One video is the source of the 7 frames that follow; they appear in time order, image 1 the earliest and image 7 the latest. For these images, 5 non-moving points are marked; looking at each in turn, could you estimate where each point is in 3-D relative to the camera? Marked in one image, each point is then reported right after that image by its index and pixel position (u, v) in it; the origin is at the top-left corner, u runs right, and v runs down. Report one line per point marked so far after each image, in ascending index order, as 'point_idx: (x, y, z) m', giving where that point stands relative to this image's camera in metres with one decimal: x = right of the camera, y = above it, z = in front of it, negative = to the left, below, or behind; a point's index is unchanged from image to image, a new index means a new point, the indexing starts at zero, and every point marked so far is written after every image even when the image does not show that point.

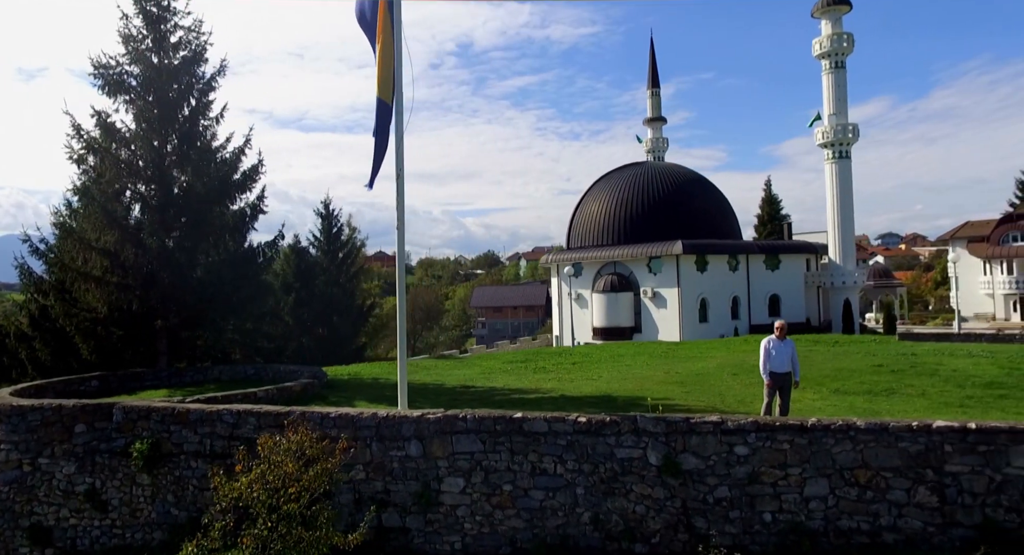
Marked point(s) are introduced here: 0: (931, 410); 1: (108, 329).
0: (+5.9, -1.9, +11.5) m
1: (-9.2, -1.2, +18.6) m
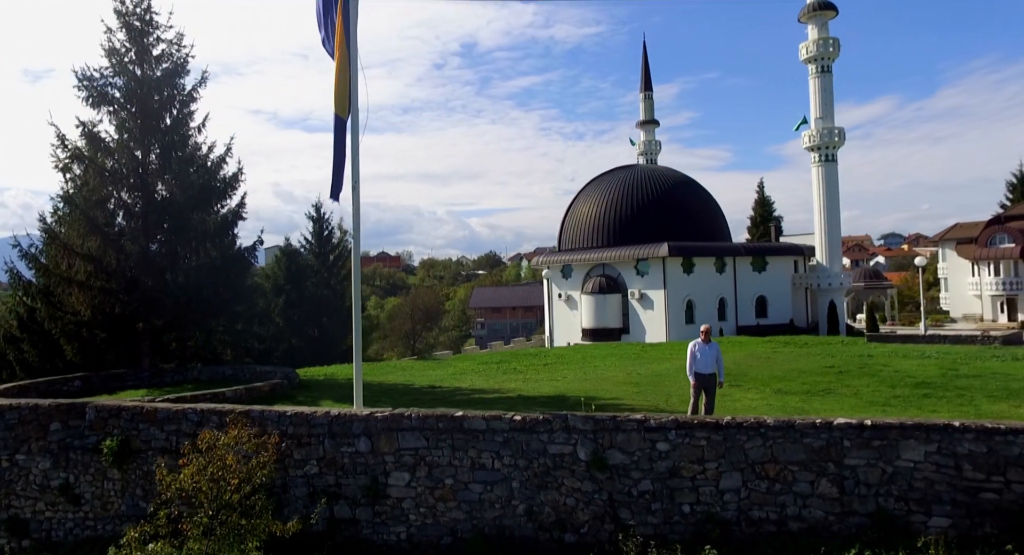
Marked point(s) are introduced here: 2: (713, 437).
0: (+5.2, -1.9, +12.2) m
1: (-9.9, -1.3, +19.3) m
2: (+2.4, -1.9, +9.6) m
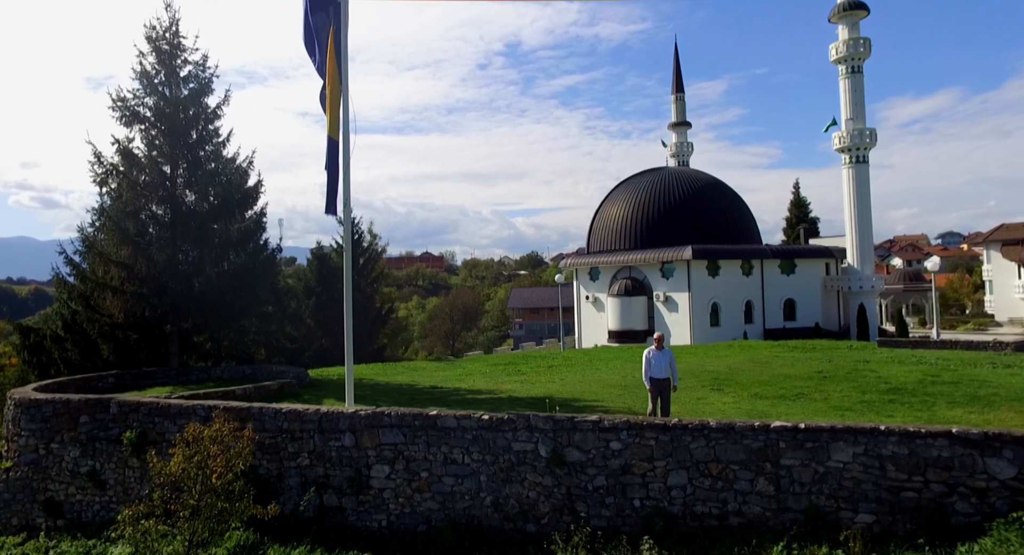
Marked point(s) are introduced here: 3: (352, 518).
0: (+4.8, -2.1, +12.8) m
1: (-9.8, -1.4, +20.8) m
2: (+1.9, -2.0, +10.4) m
3: (-2.3, -3.4, +11.7) m
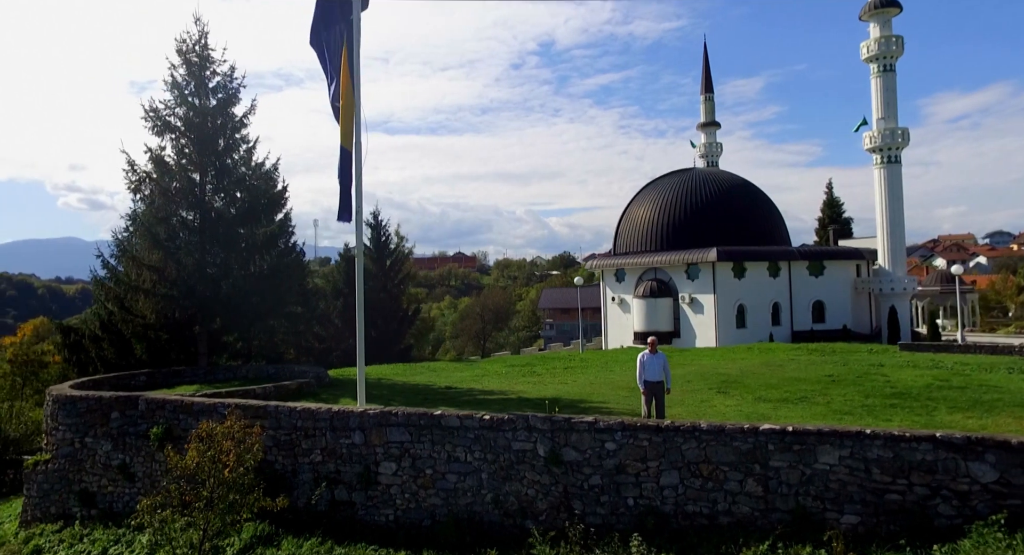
0: (+4.9, -2.2, +13.1) m
1: (-9.4, -1.5, +21.6) m
2: (+1.9, -2.1, +10.8) m
3: (-2.3, -3.5, +12.3) m
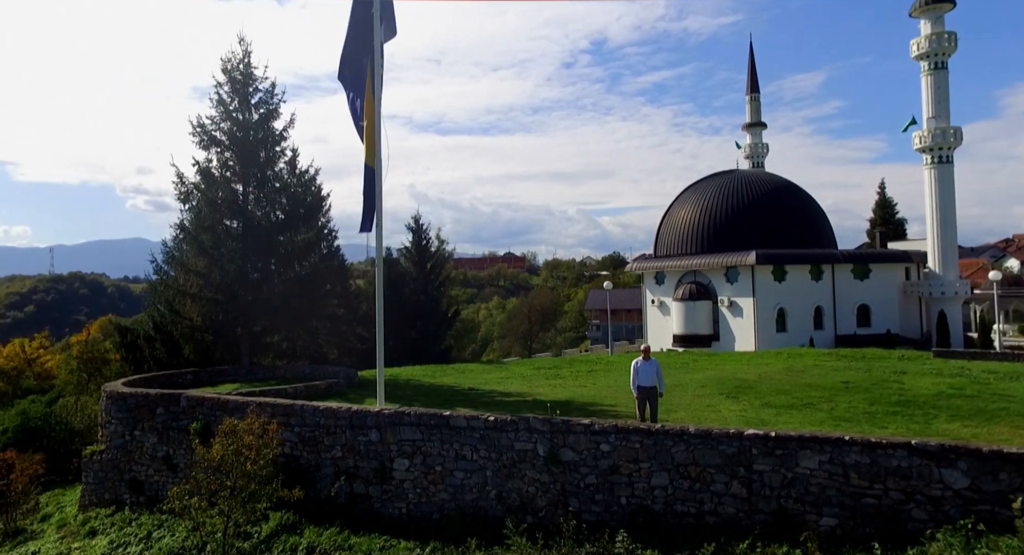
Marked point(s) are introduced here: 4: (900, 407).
0: (+5.0, -2.4, +13.5) m
1: (-8.7, -1.6, +23.0) m
2: (+1.9, -2.3, +11.4) m
3: (-2.2, -3.6, +13.1) m
4: (+6.8, -2.3, +14.4) m
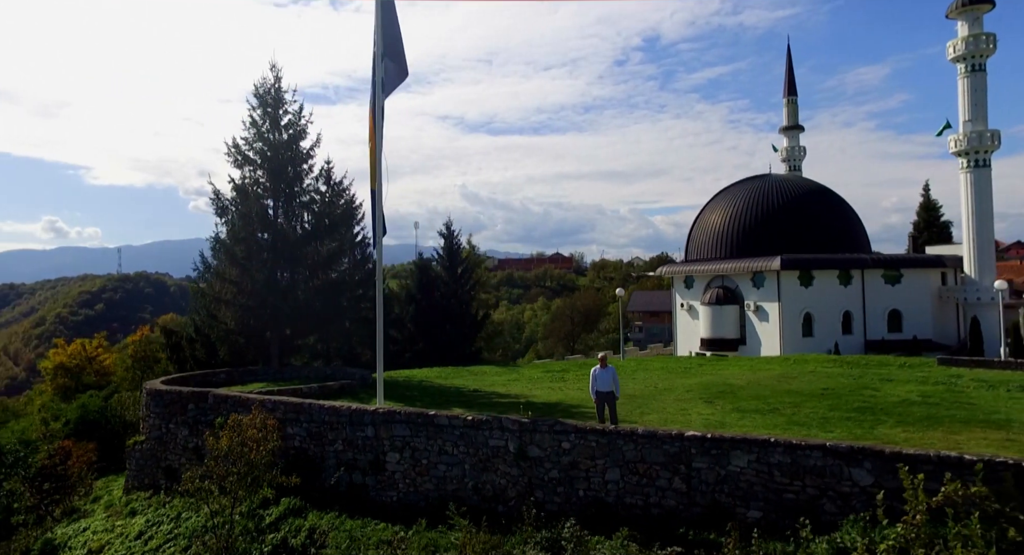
0: (+4.7, -2.7, +14.7) m
1: (-8.4, -1.8, +25.0) m
2: (+1.4, -2.5, +12.8) m
3: (-2.5, -3.9, +14.8) m
4: (+6.5, -2.6, +15.5) m
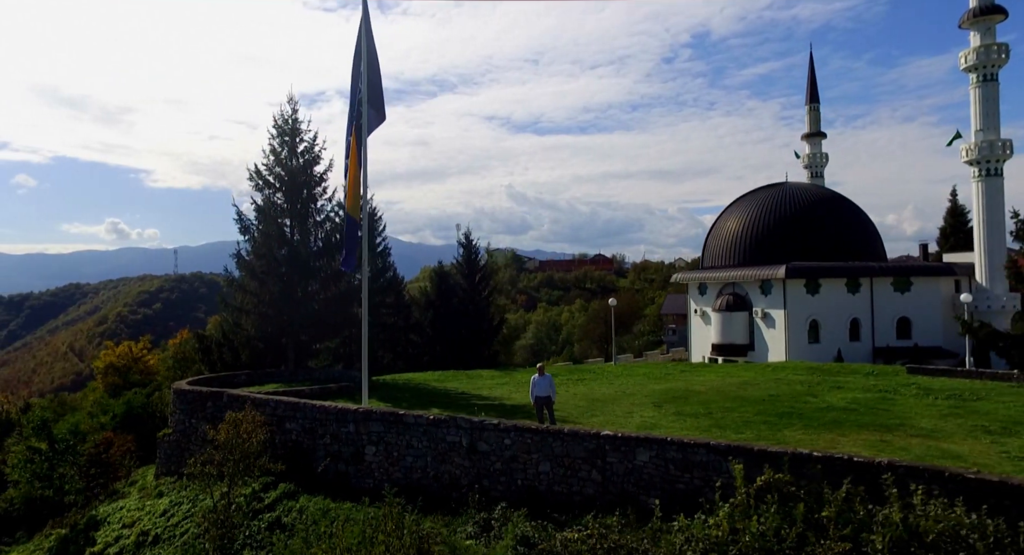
0: (+3.8, -3.1, +16.9) m
1: (-8.7, -2.2, +28.0) m
2: (+0.4, -3.0, +15.2) m
3: (-3.4, -4.3, +17.4) m
4: (+5.7, -3.0, +17.6) m
